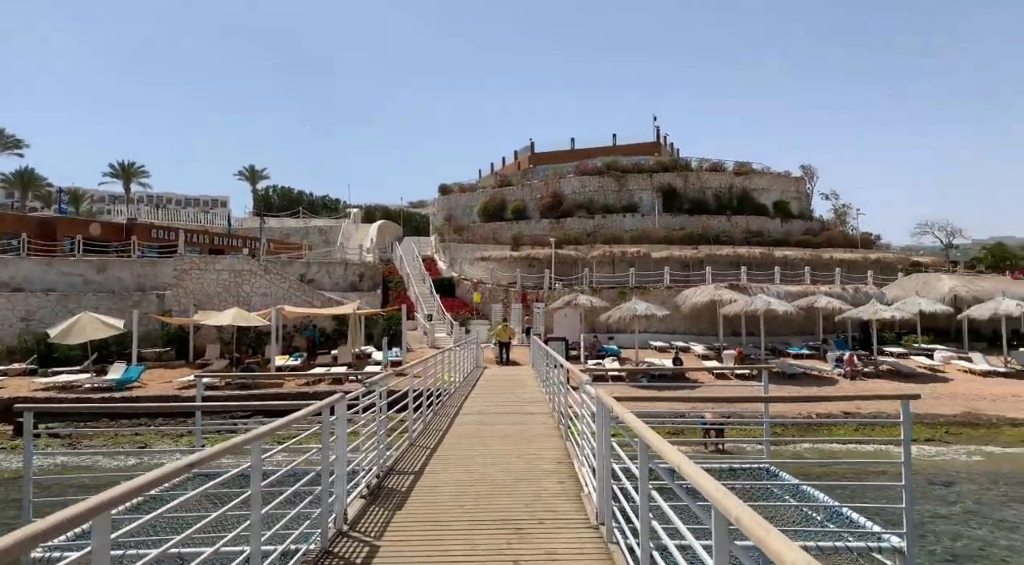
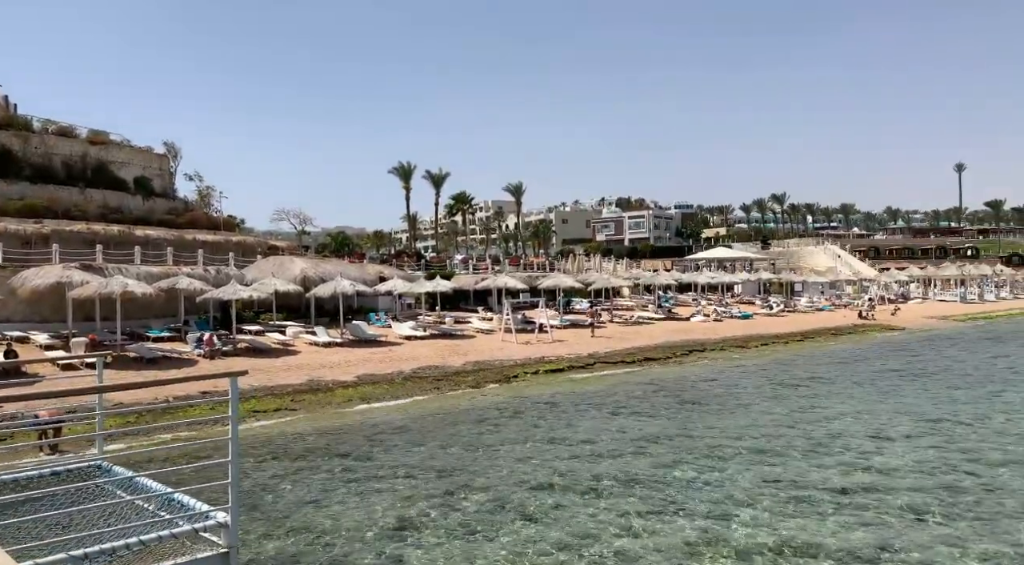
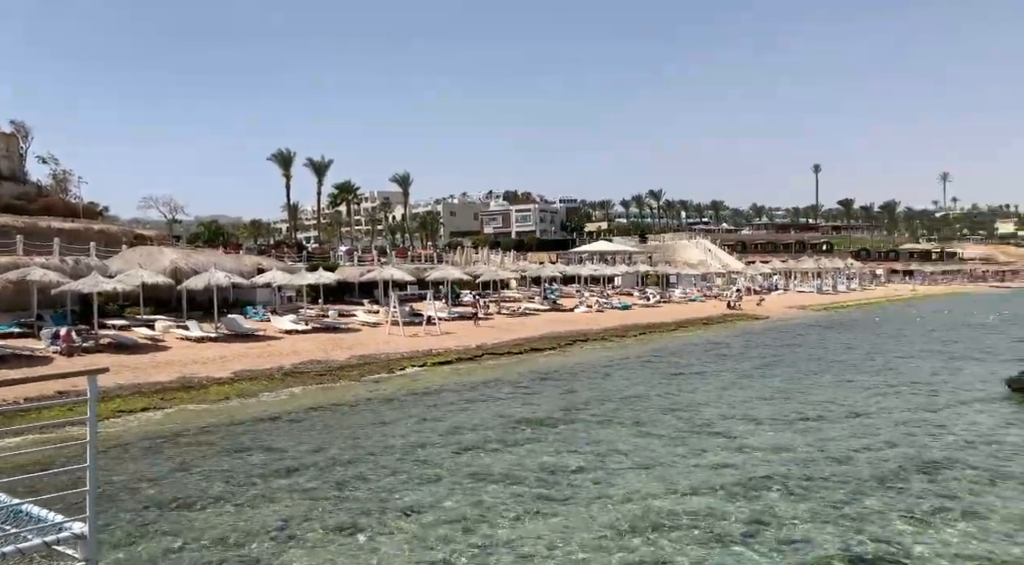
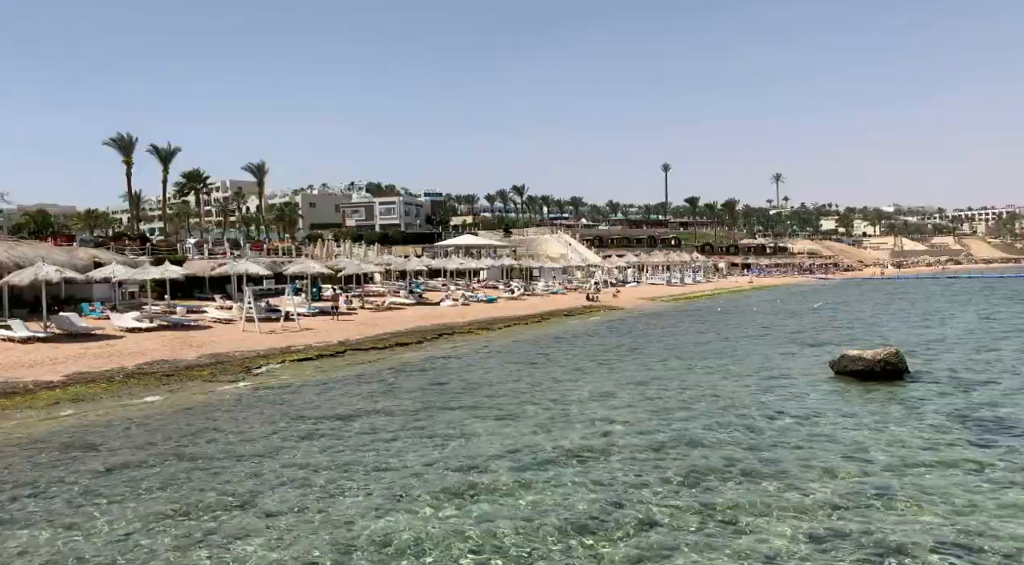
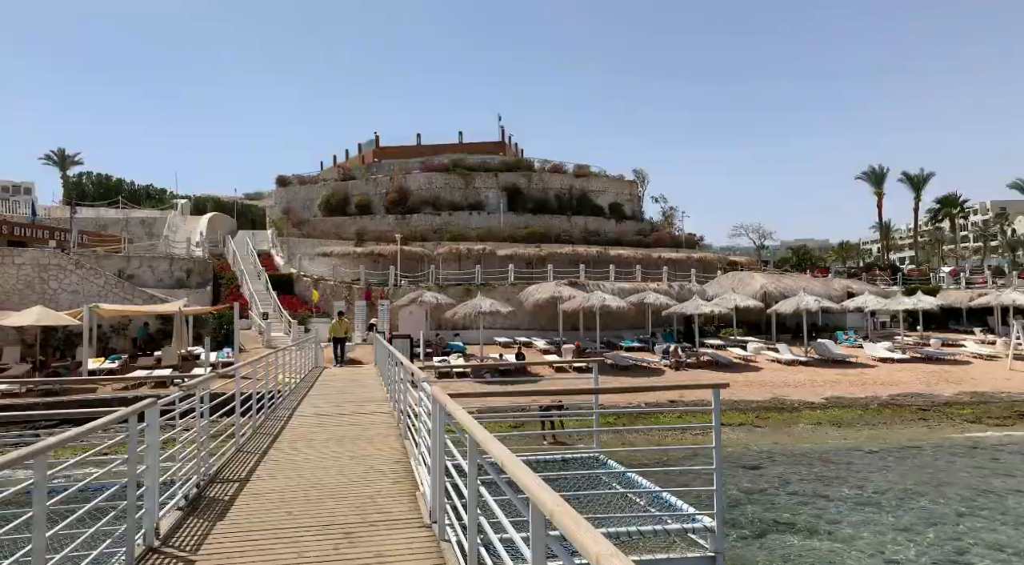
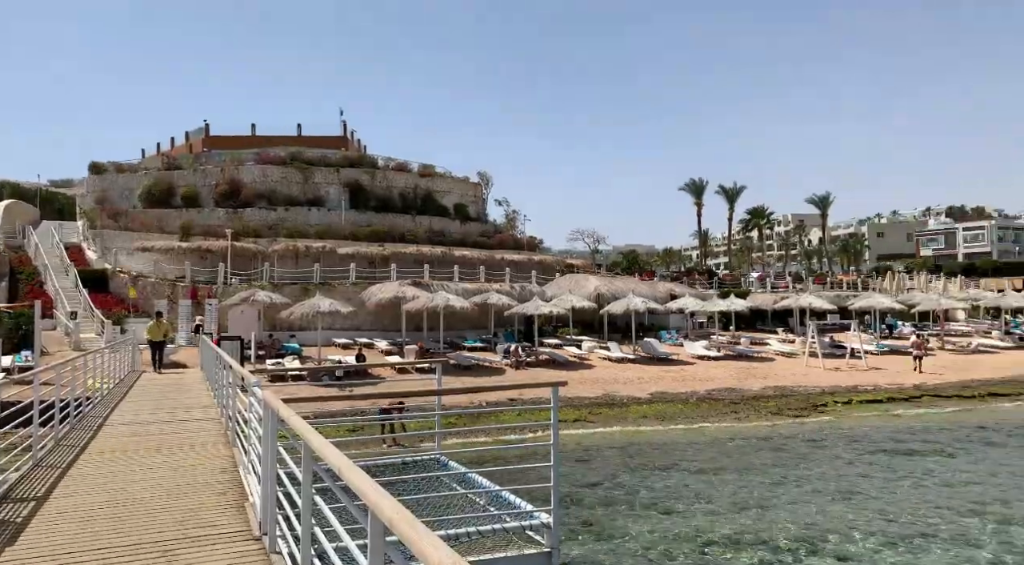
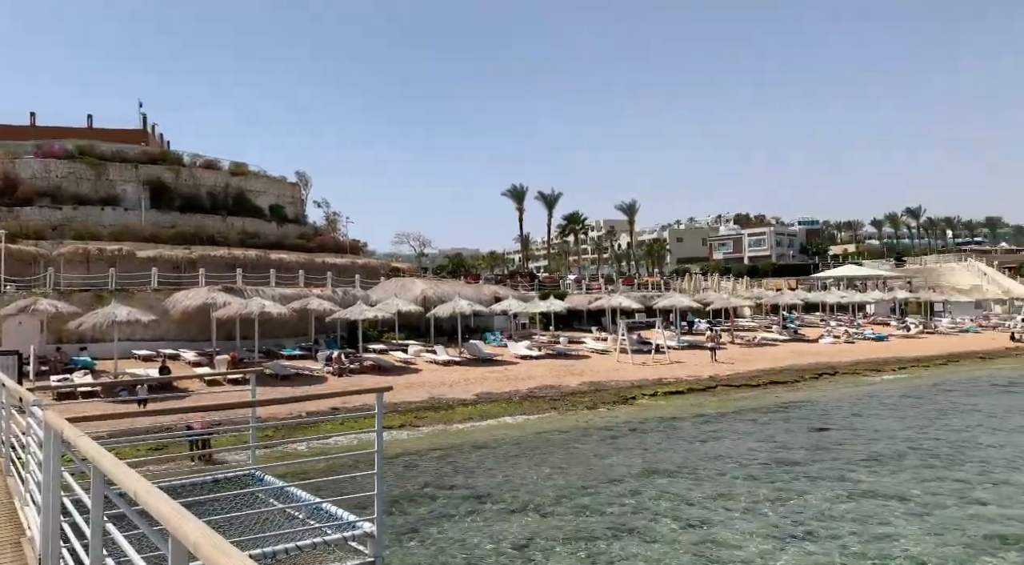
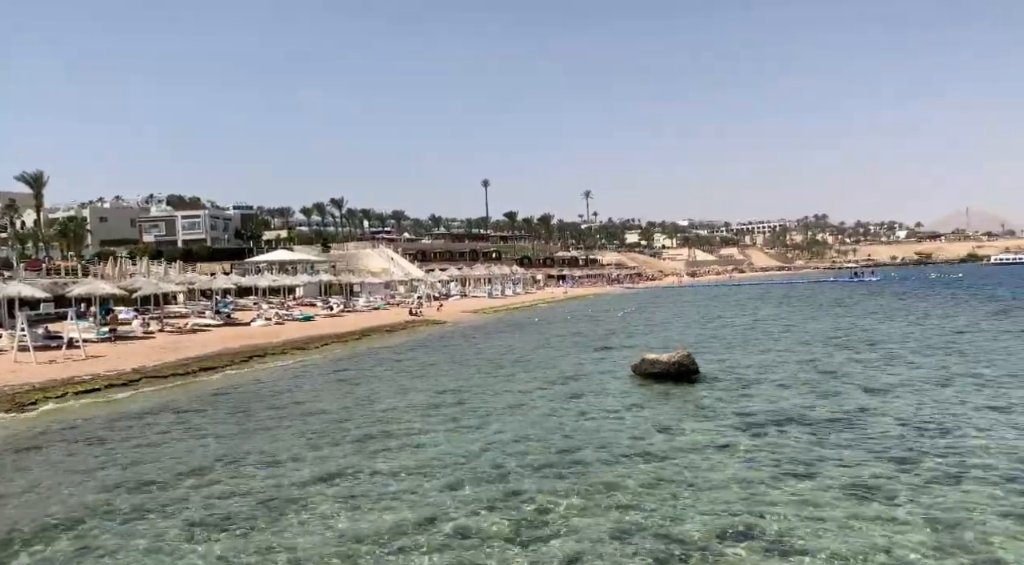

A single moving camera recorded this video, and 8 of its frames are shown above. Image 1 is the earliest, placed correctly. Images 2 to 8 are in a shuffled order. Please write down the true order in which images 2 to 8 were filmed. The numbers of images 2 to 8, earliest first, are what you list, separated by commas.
5, 6, 7, 2, 3, 4, 8
